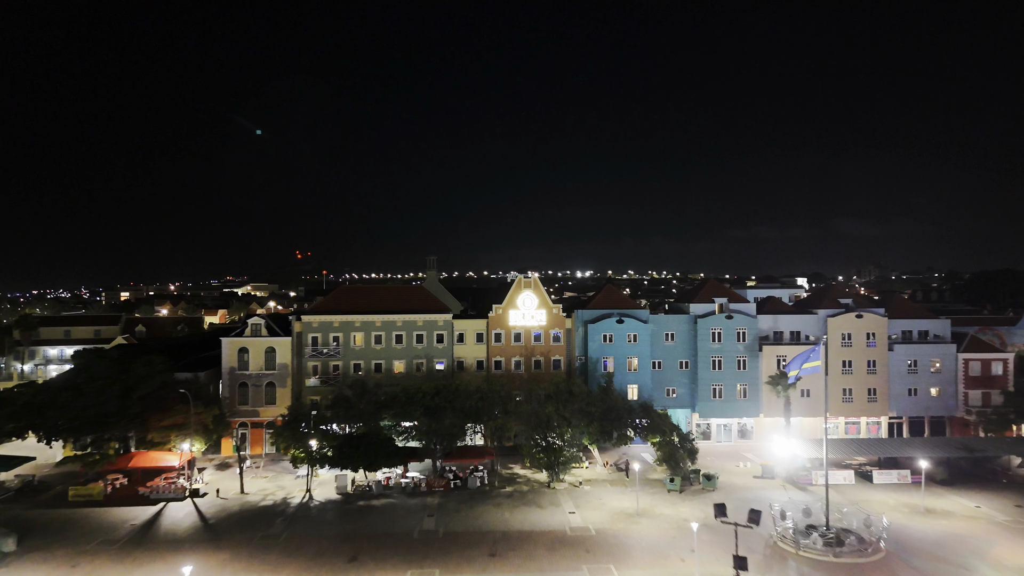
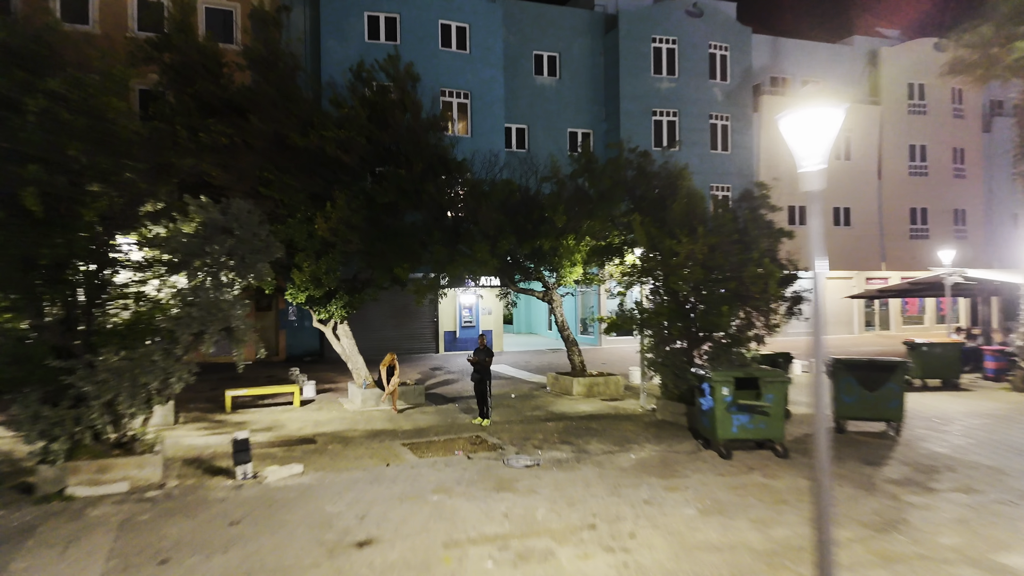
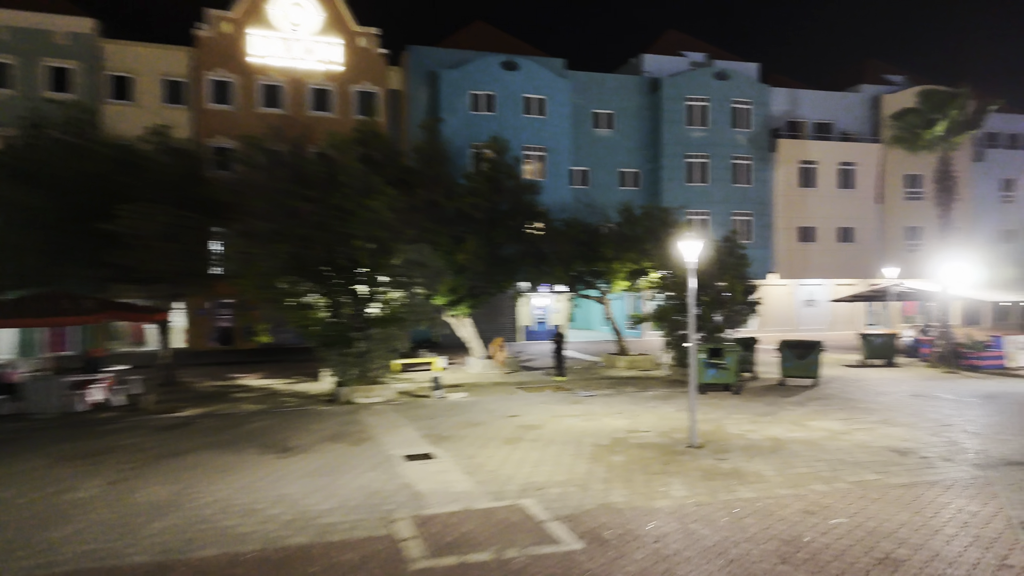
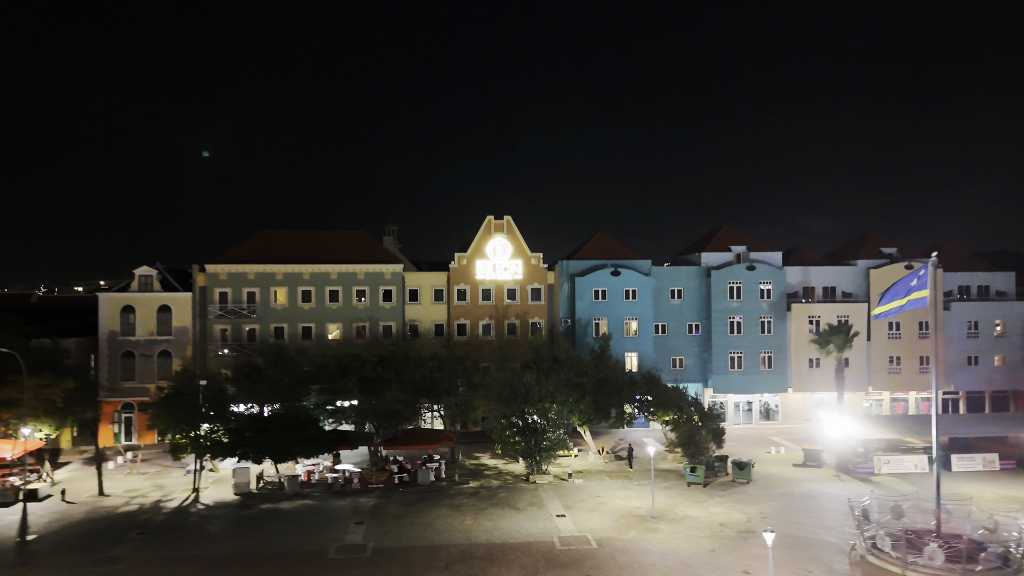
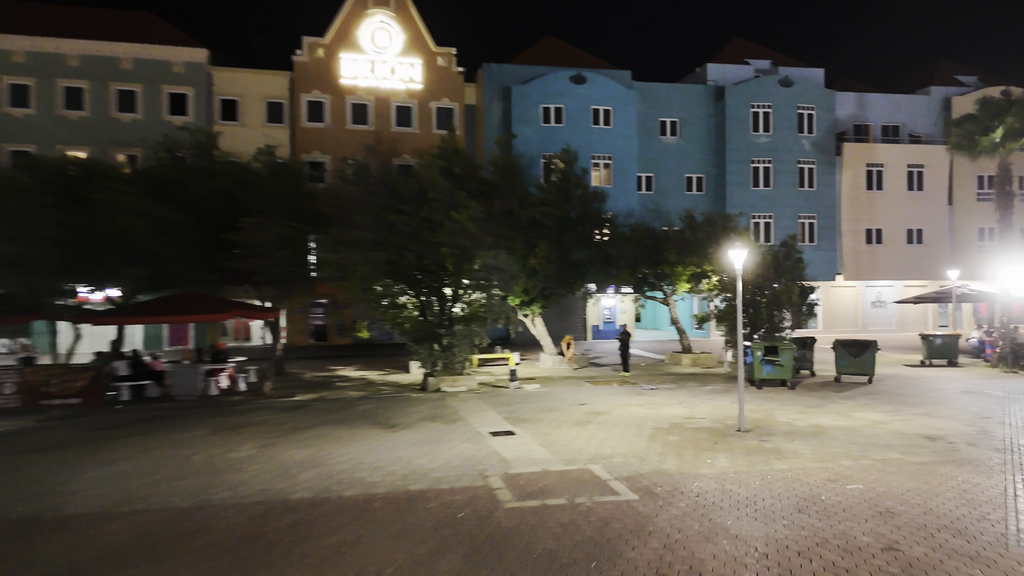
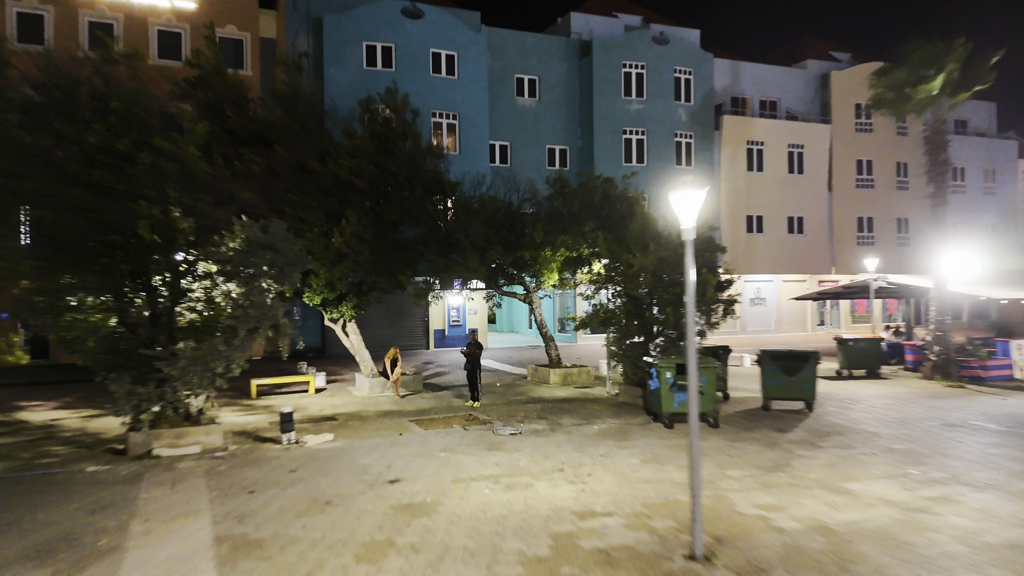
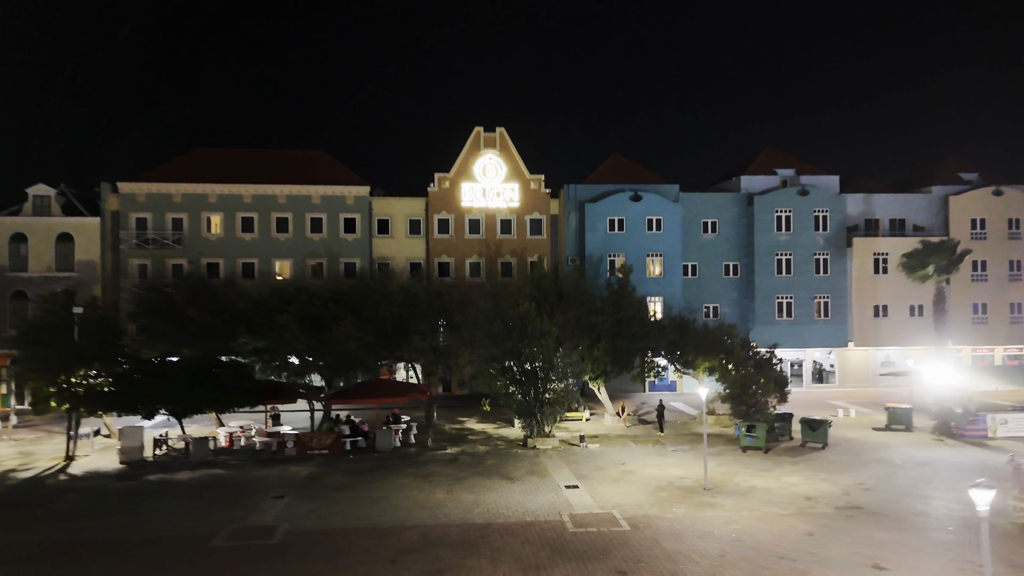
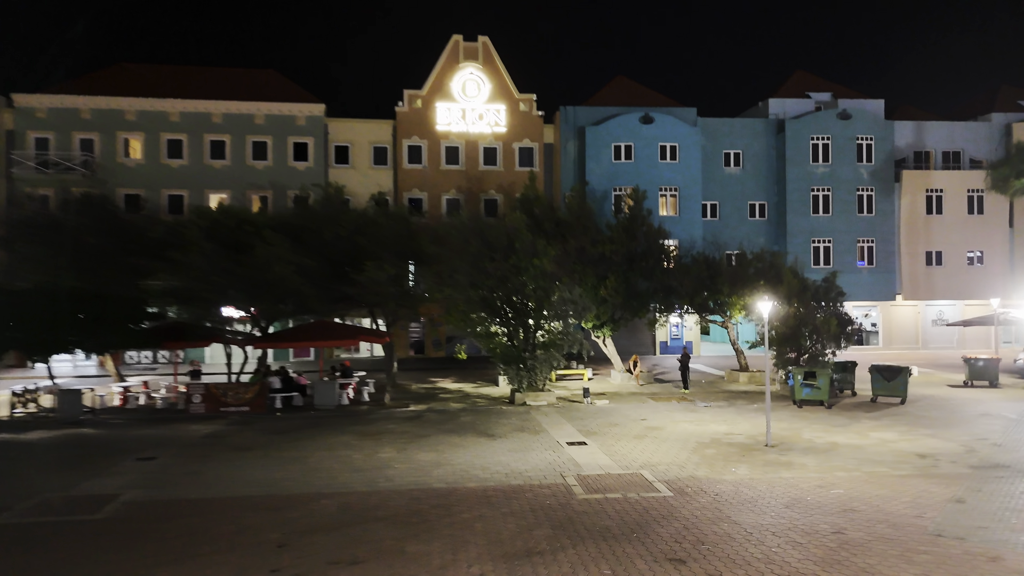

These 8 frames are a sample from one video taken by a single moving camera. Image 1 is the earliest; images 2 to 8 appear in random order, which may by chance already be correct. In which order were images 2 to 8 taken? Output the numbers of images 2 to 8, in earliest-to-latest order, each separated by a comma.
4, 7, 8, 5, 3, 6, 2
